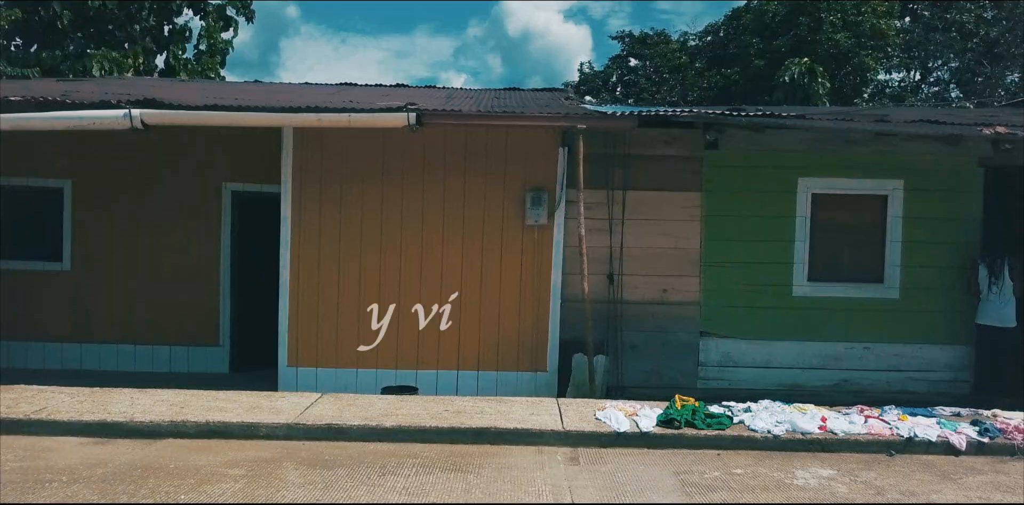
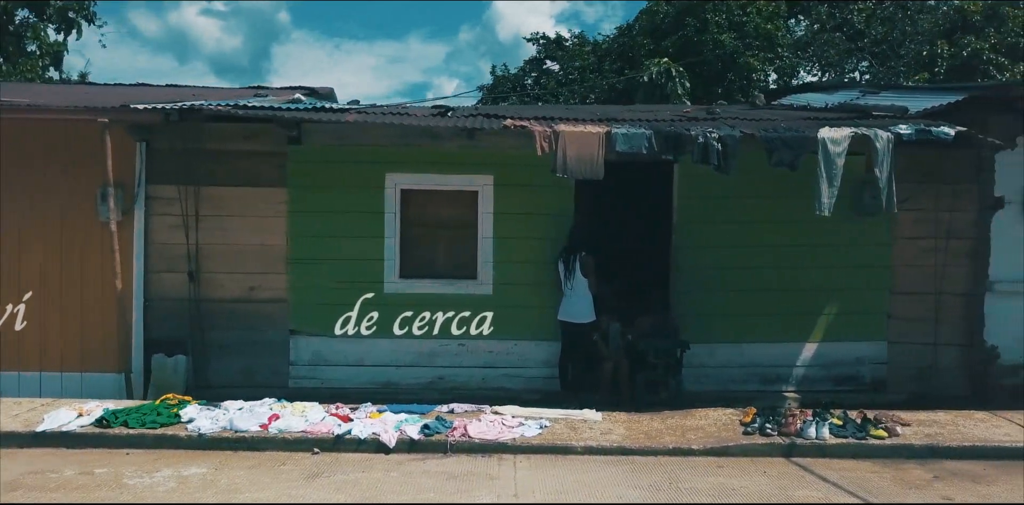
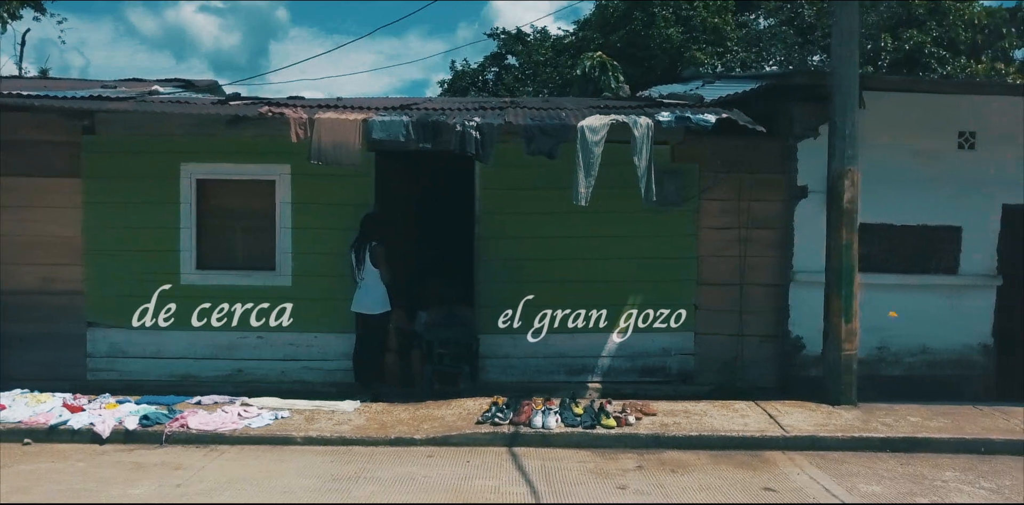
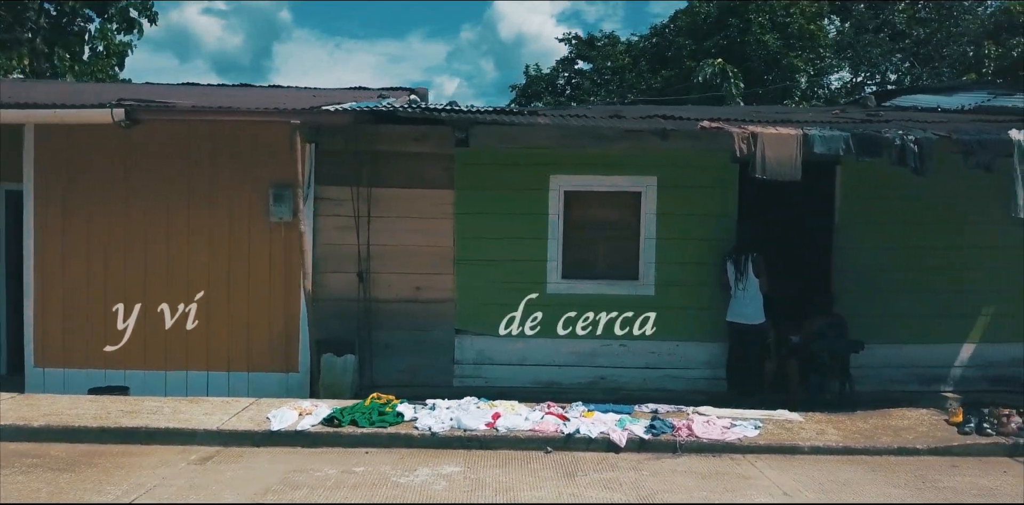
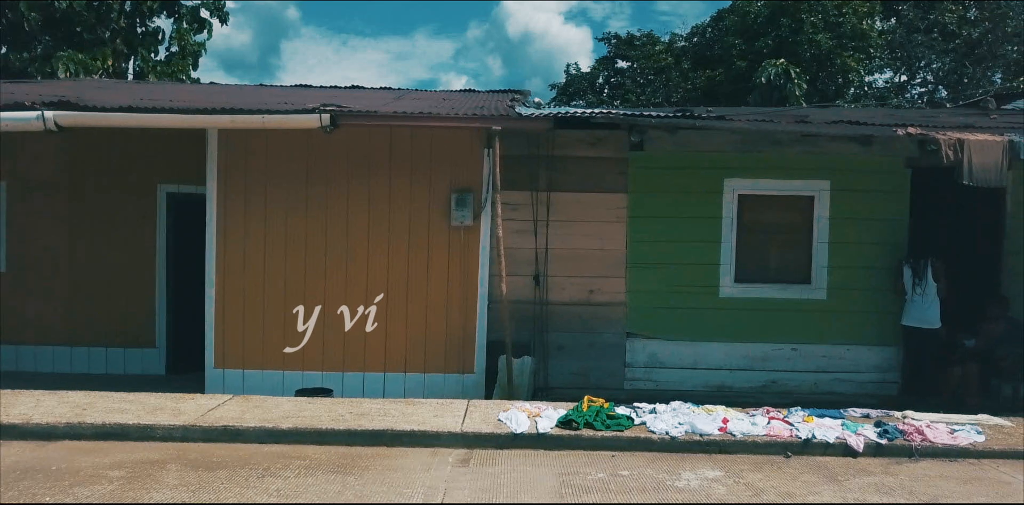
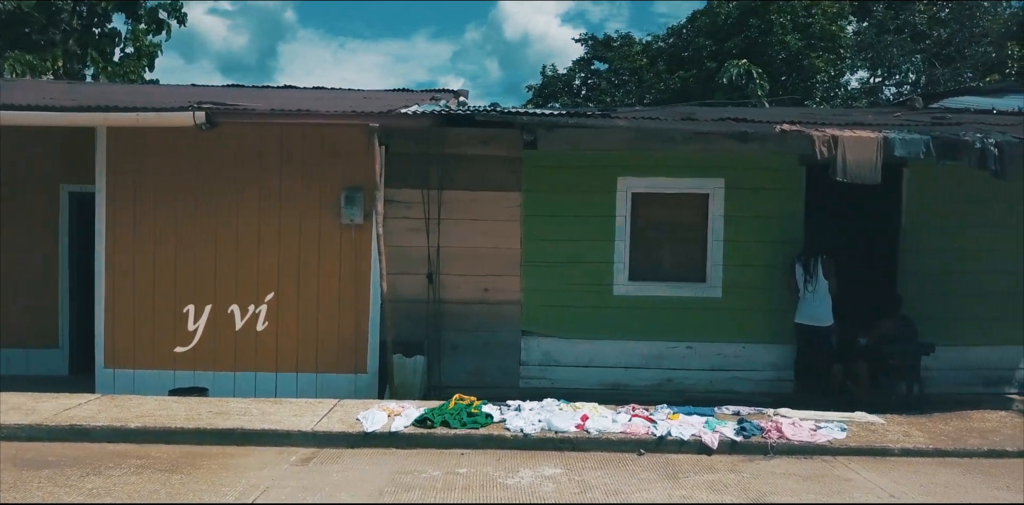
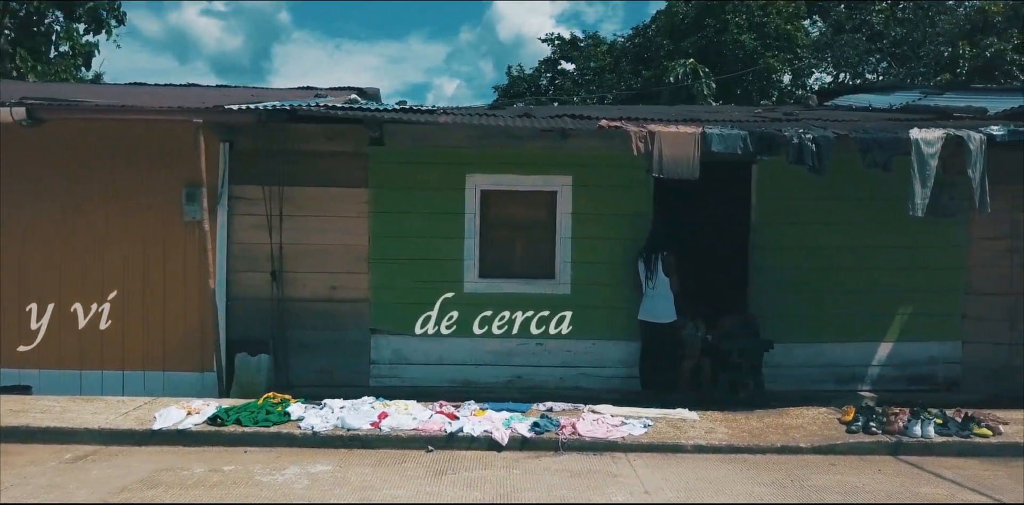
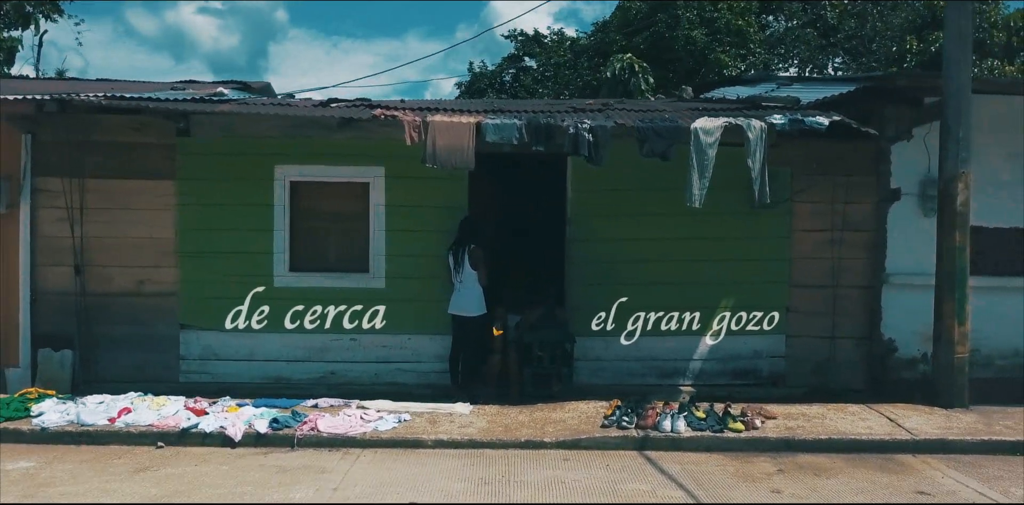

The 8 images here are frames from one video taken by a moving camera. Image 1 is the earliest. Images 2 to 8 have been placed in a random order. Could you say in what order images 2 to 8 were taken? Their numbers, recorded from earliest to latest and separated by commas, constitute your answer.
5, 6, 4, 7, 2, 8, 3
